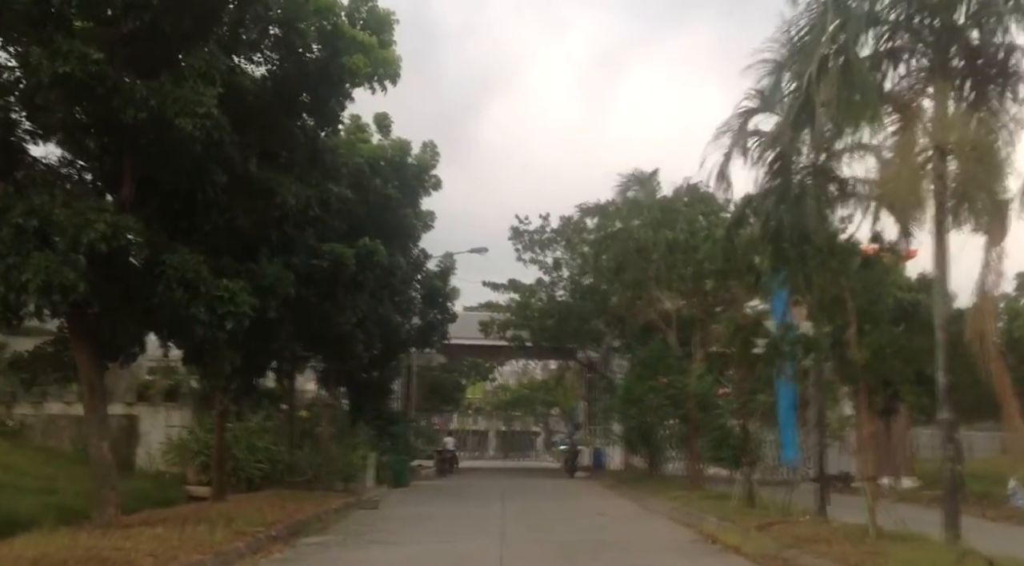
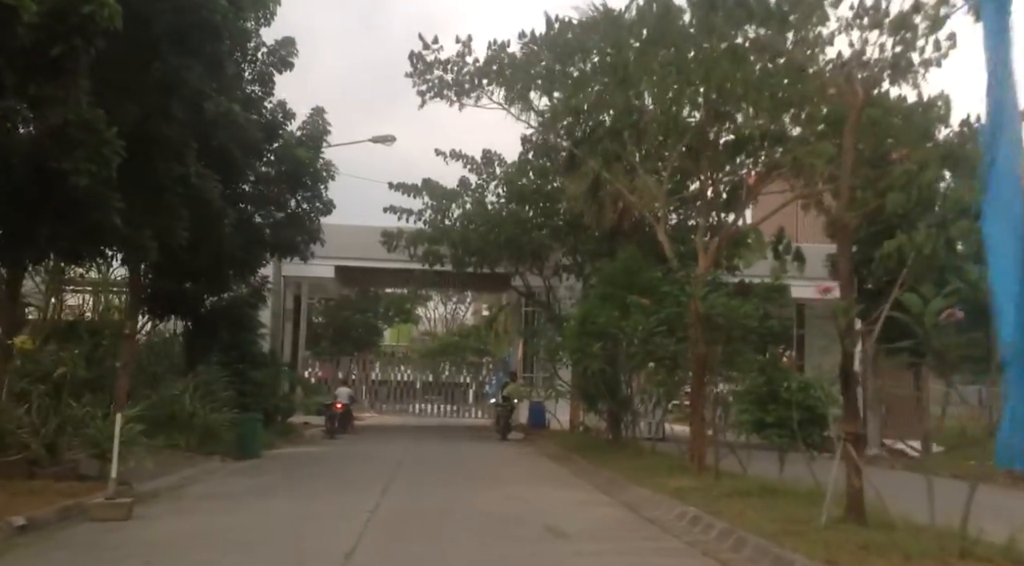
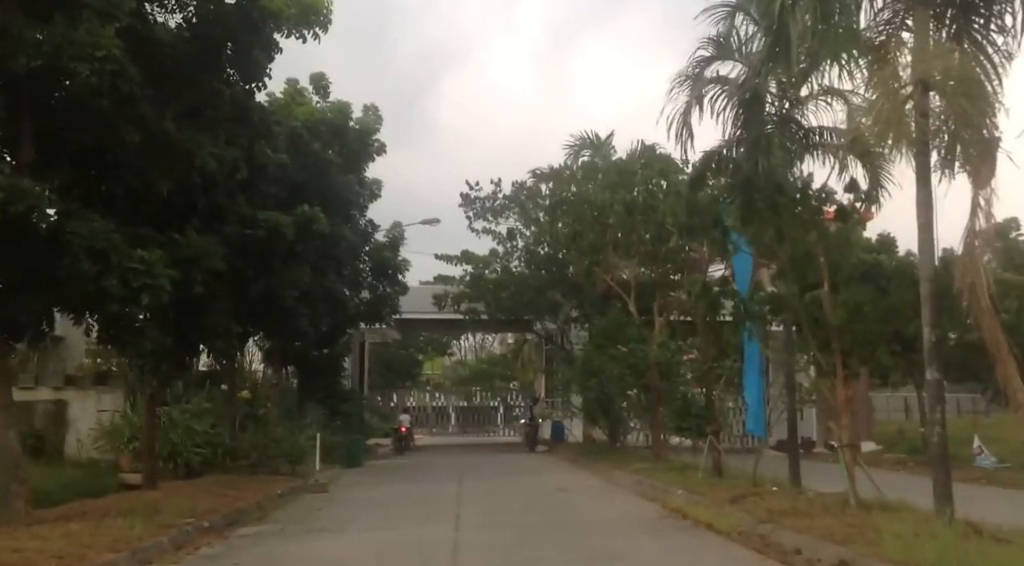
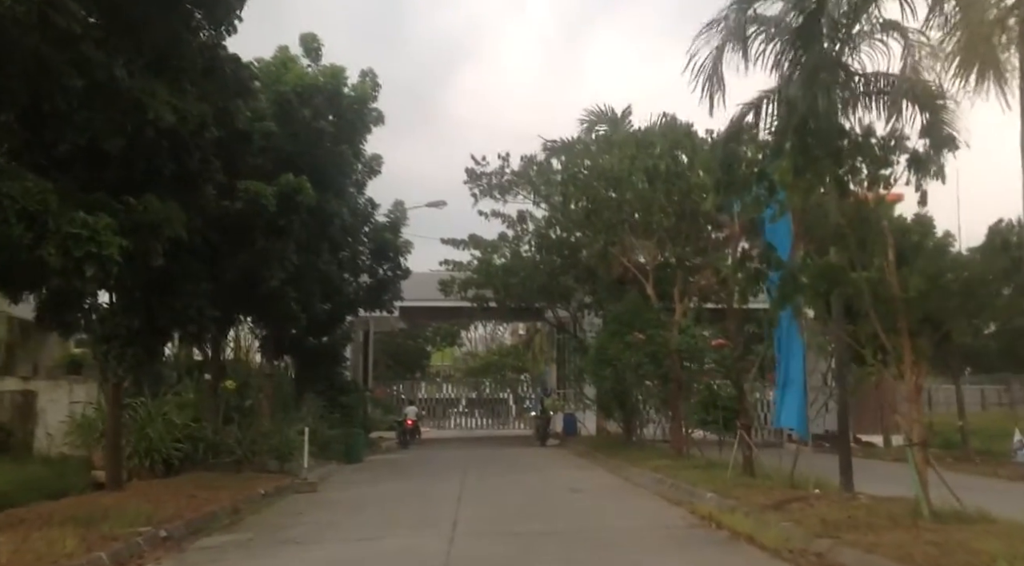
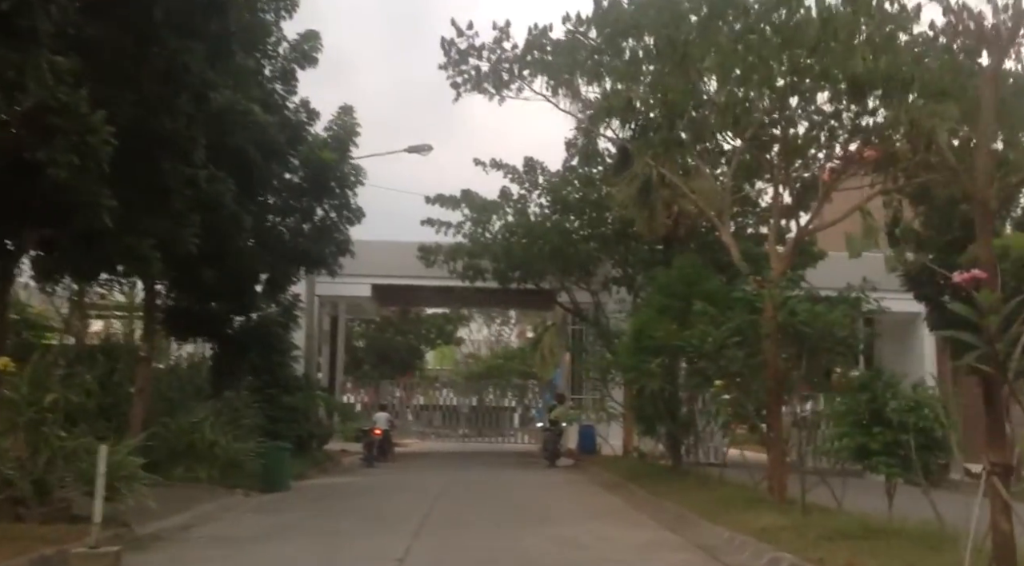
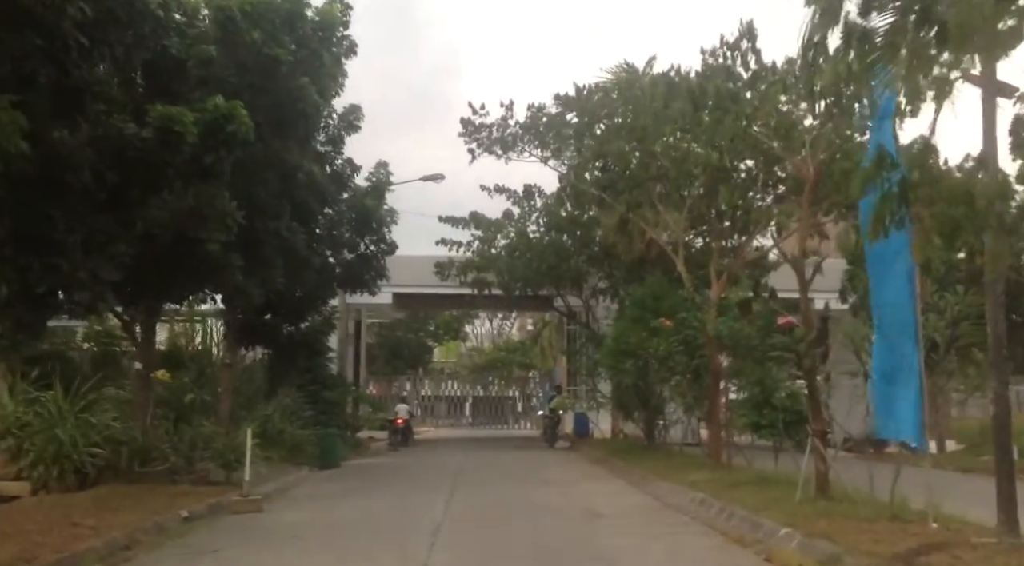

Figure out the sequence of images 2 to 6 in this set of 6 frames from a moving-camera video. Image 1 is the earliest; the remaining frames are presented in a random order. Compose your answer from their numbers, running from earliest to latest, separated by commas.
3, 4, 6, 2, 5
